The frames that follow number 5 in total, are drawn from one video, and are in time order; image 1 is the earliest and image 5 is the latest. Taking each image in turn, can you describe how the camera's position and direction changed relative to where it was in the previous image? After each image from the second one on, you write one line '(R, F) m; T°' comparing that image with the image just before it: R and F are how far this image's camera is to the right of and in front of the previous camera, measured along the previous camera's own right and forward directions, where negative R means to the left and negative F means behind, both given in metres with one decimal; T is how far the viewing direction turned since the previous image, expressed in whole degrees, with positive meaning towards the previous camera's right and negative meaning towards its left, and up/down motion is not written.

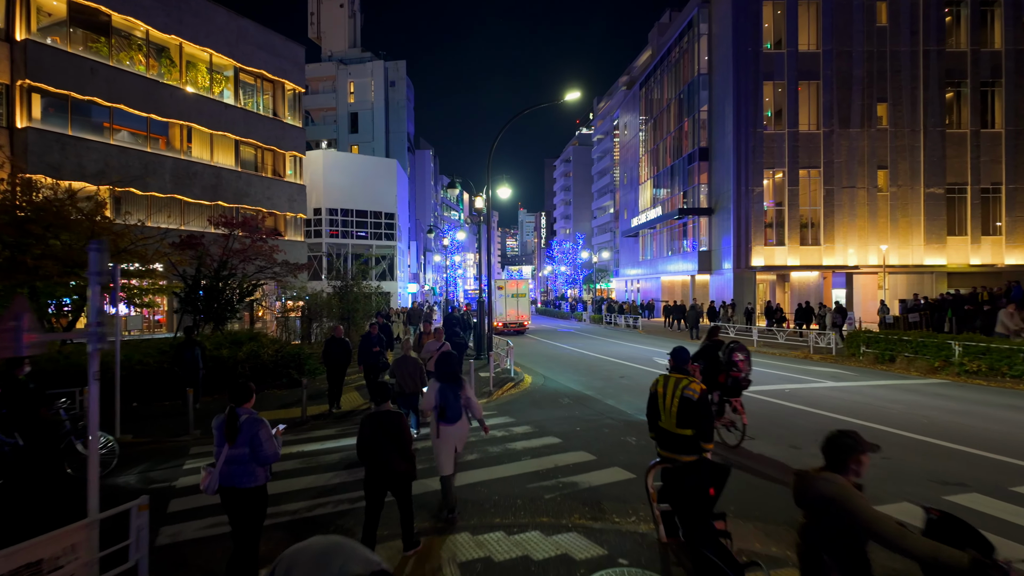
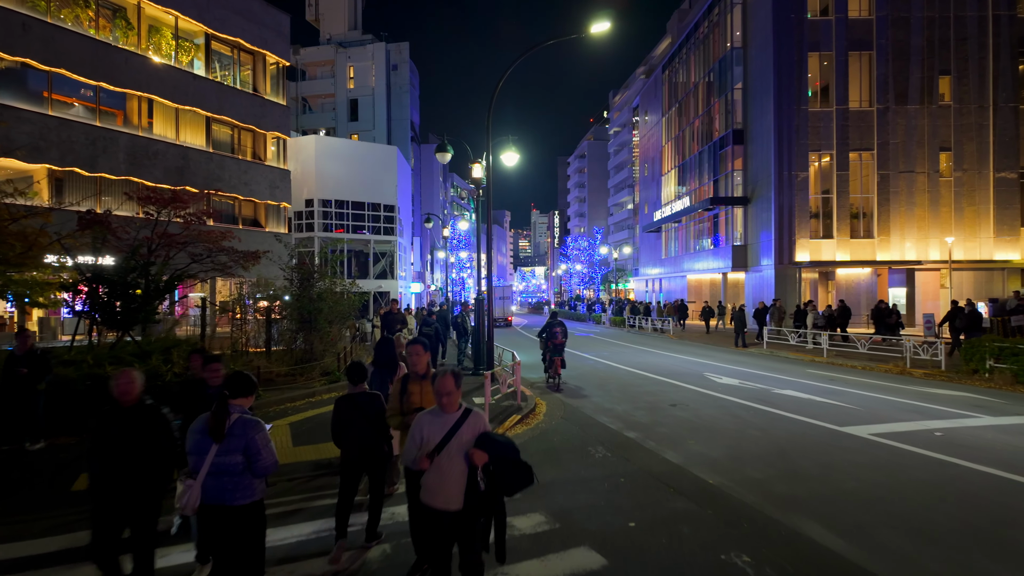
(+0.1, +3.9) m; -1°
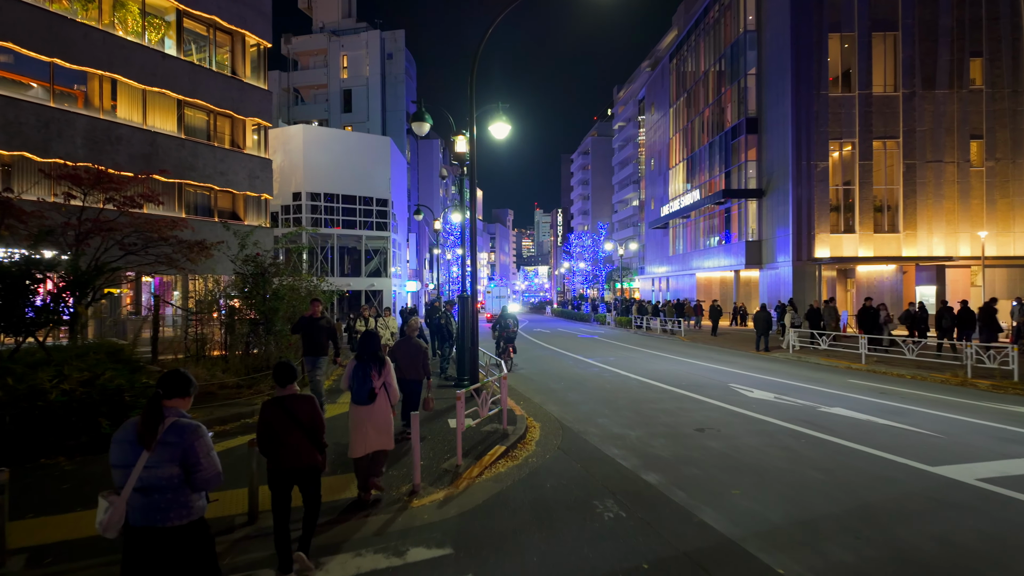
(+0.2, +2.1) m; 0°
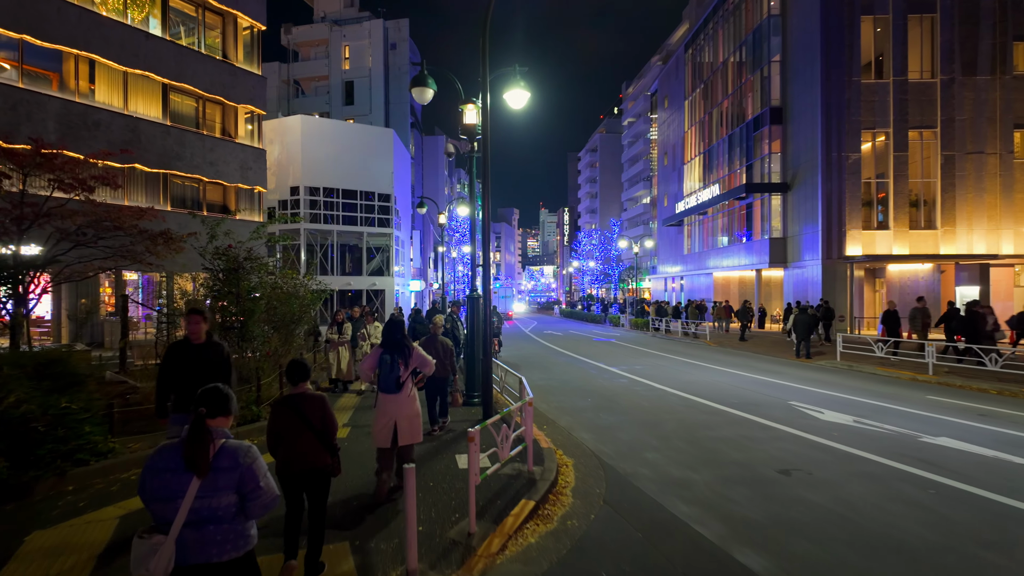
(-0.2, +1.8) m; 0°
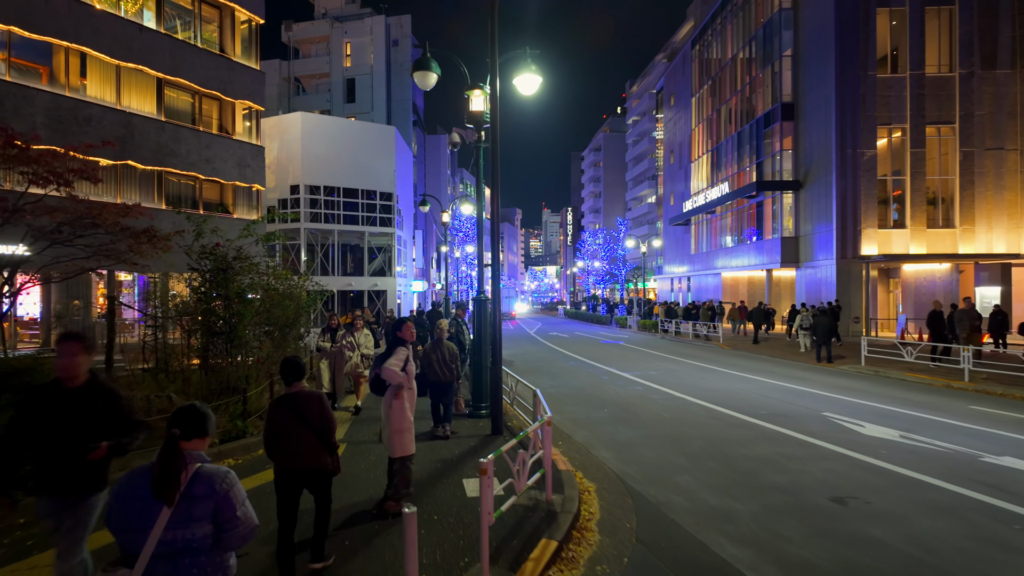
(-0.1, +0.7) m; 0°
